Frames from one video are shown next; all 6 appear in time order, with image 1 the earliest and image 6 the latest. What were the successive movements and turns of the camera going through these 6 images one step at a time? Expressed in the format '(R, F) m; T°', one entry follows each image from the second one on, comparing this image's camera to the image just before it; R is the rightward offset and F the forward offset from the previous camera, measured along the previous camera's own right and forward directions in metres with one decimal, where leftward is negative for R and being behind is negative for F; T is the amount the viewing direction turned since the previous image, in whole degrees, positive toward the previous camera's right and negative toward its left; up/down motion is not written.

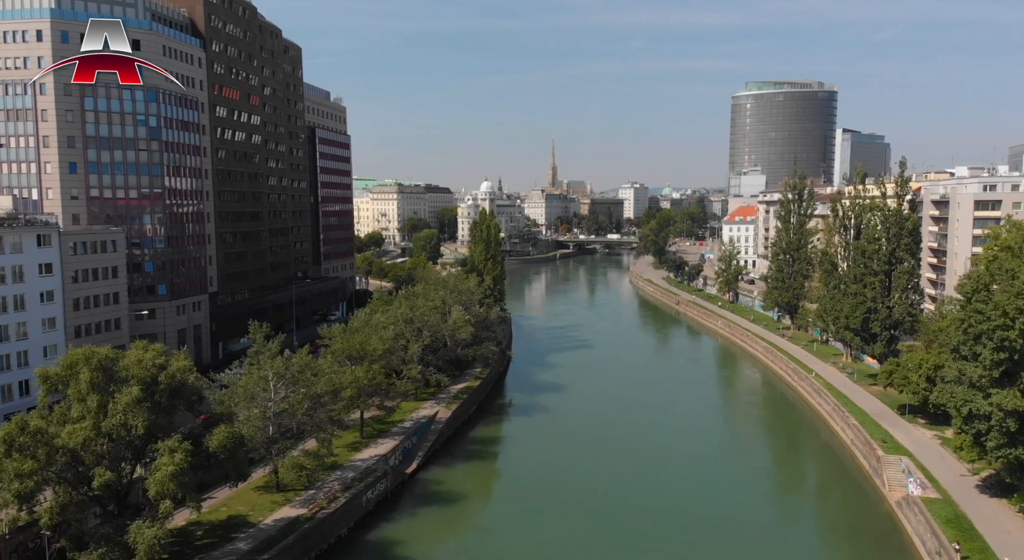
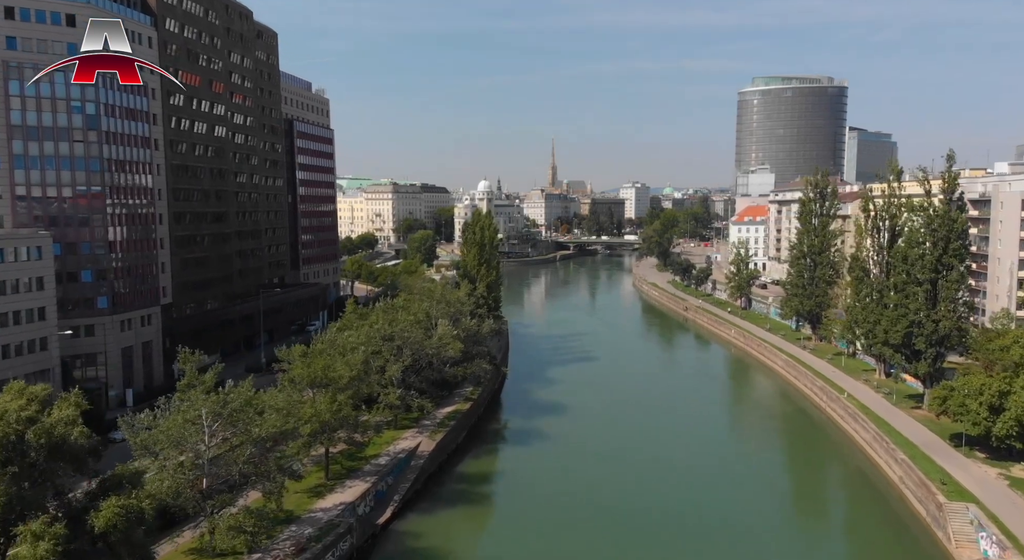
(+0.3, +5.1) m; 0°
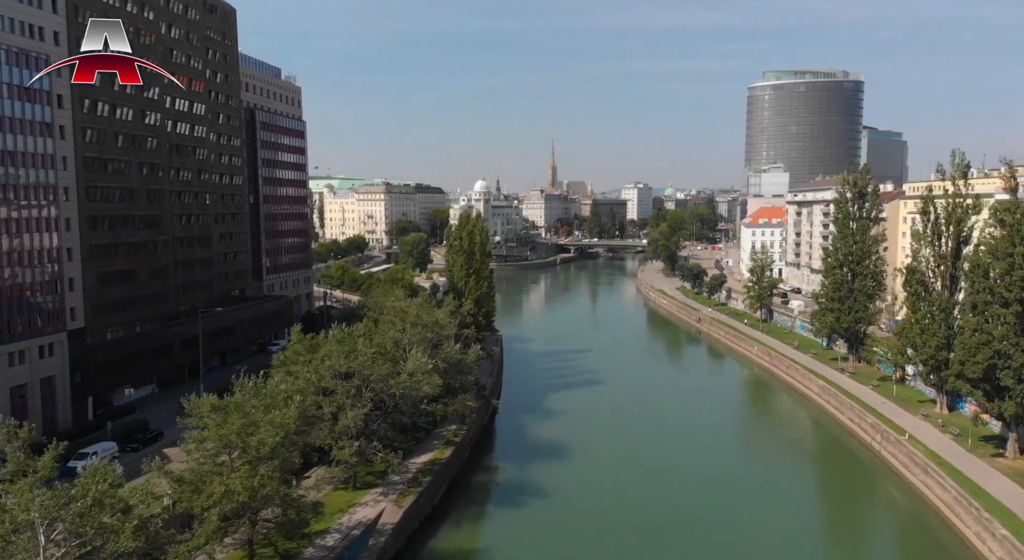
(+0.4, +7.1) m; 0°
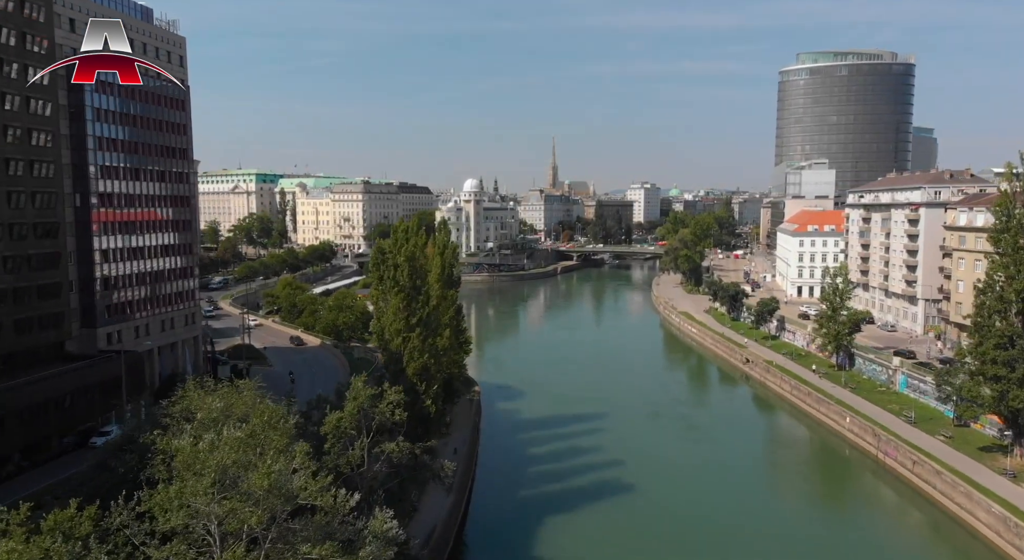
(+1.1, +17.9) m; 0°
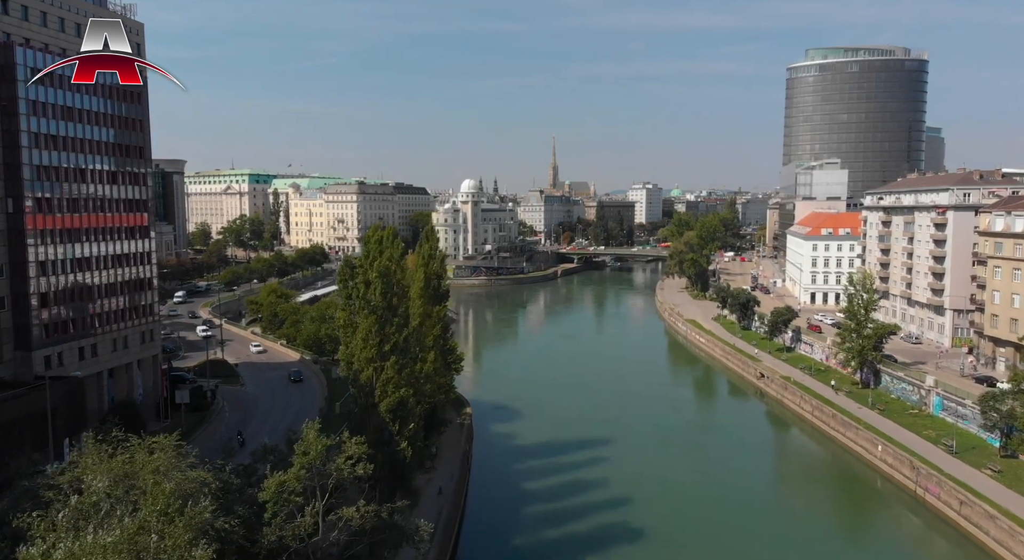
(+0.3, +3.9) m; 0°
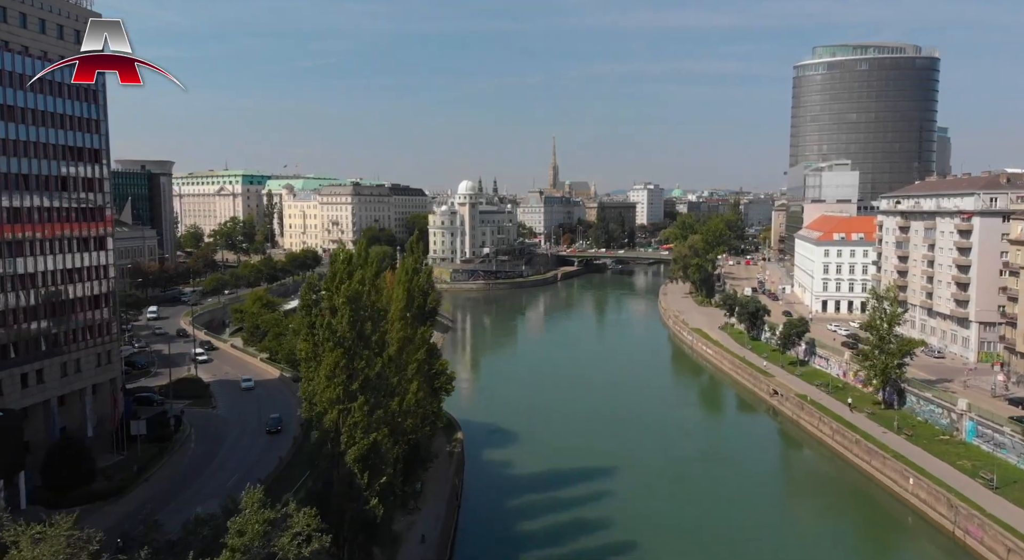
(+0.3, +3.2) m; 0°
